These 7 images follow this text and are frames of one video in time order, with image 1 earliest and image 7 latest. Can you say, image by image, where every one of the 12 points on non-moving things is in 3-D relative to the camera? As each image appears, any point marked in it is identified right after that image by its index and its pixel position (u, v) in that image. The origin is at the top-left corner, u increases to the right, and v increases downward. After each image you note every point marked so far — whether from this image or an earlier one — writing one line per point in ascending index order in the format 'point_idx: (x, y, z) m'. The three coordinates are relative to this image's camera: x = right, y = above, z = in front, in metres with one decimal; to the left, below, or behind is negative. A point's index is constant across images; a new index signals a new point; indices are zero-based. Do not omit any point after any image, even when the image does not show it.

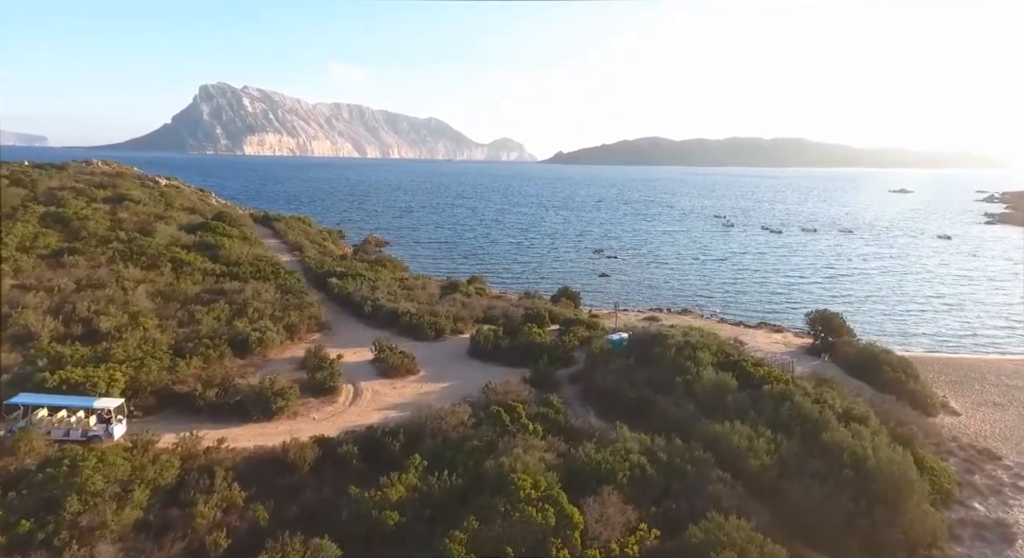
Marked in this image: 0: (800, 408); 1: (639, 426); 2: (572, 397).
0: (+7.4, -3.3, +15.6) m
1: (+3.3, -3.9, +15.7) m
2: (+1.8, -3.5, +17.8) m
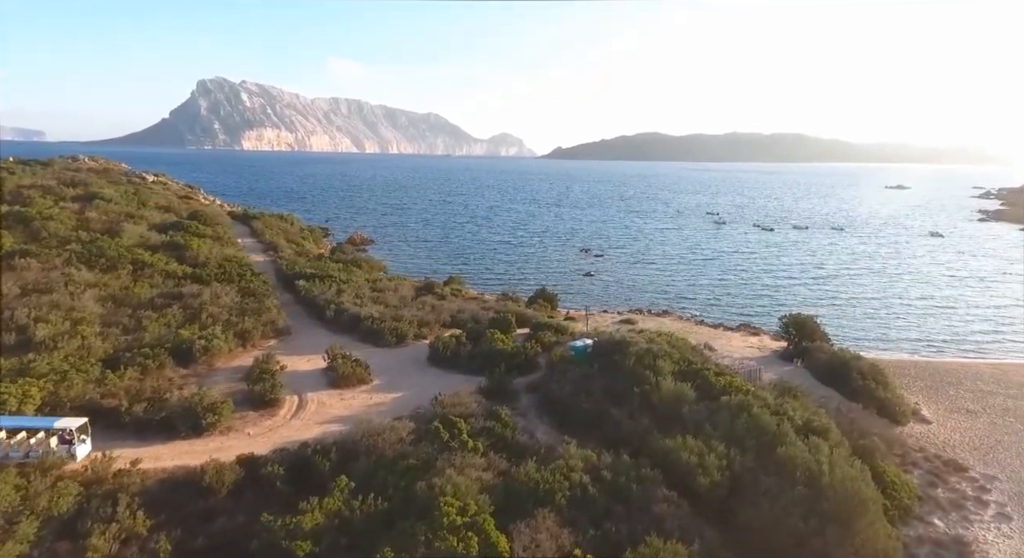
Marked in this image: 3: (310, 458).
0: (+6.1, -3.5, +15.1) m
1: (+2.0, -4.1, +15.2) m
2: (+0.5, -3.7, +17.3) m
3: (-4.0, -3.5, +11.9) m
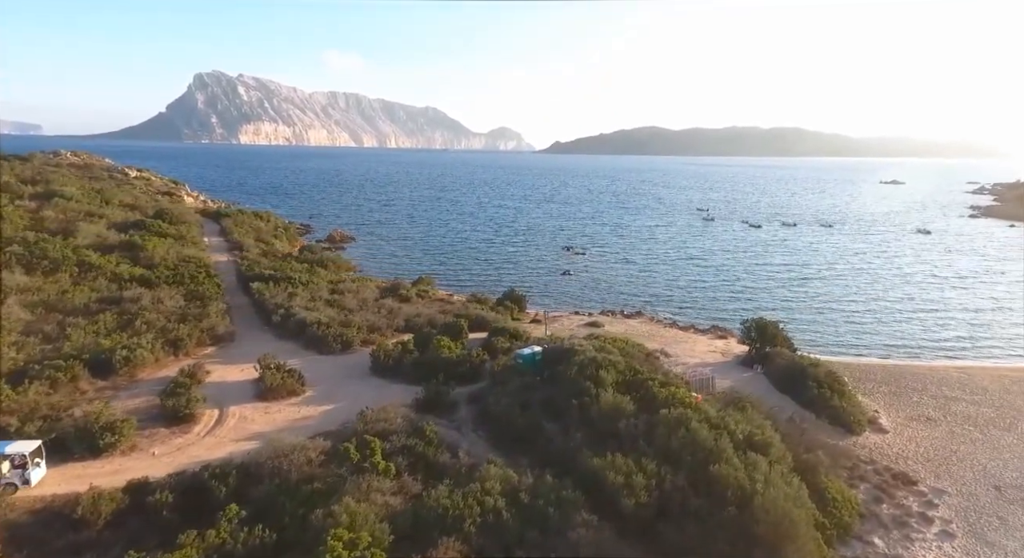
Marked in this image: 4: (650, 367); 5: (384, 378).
0: (+4.4, -3.8, +14.5) m
1: (+0.2, -4.3, +14.6) m
2: (-1.3, -3.9, +16.6) m
3: (-5.7, -3.8, +11.2) m
4: (+4.5, -2.9, +19.6) m
5: (-4.1, -3.2, +19.4) m
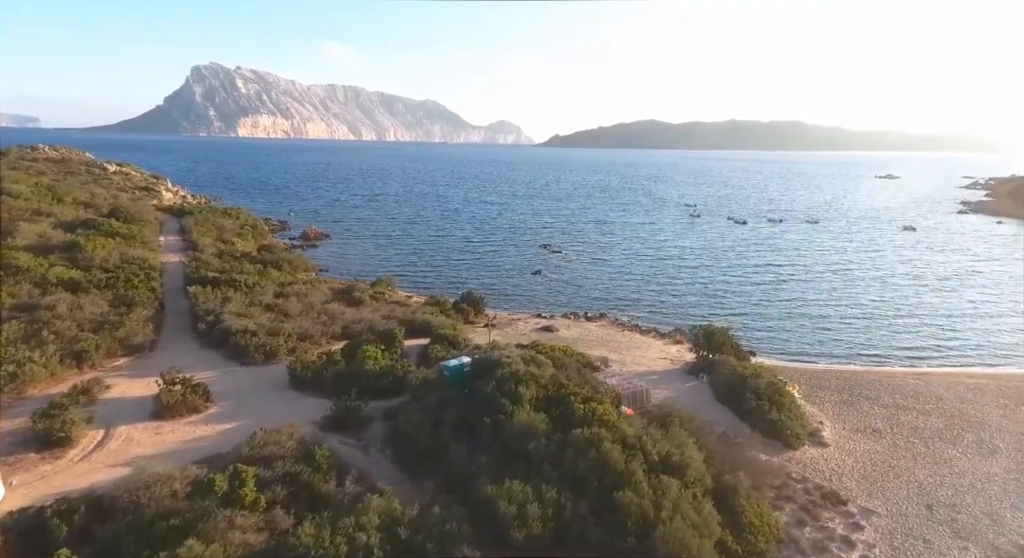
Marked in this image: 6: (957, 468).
0: (+2.1, -4.1, +13.8) m
1: (-2.1, -4.6, +13.8) m
2: (-3.6, -4.2, +15.8) m
3: (-7.9, -4.1, +10.3) m
4: (+2.1, -3.2, +18.8) m
5: (-6.5, -3.4, +18.5) m
6: (+14.0, -5.9, +19.0) m
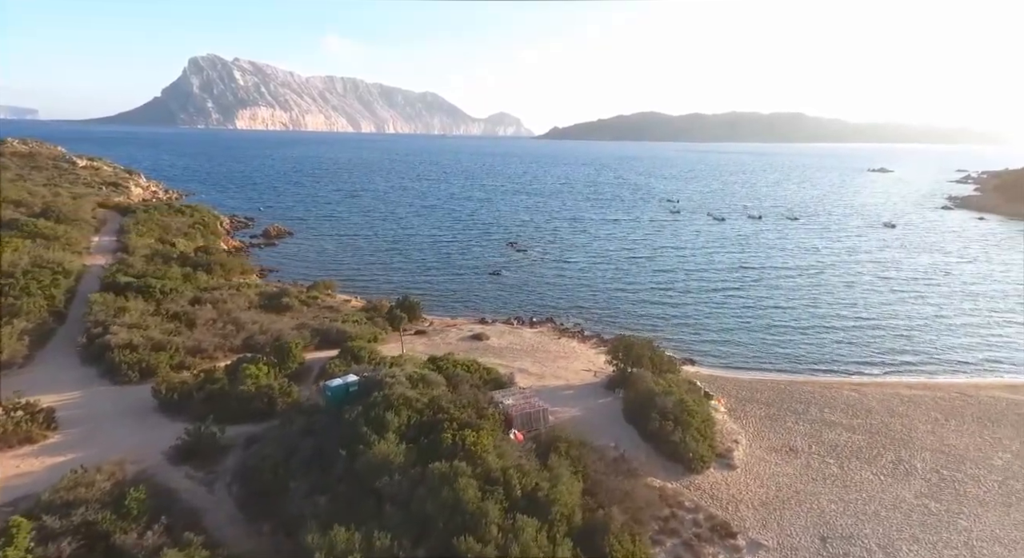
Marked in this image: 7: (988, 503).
0: (-1.2, -4.6, +12.7) m
1: (-5.3, -5.1, +12.6) m
2: (-6.9, -4.7, +14.6) m
3: (-11.1, -4.6, +9.0) m
4: (-1.3, -3.6, +17.7) m
5: (-9.8, -3.9, +17.2) m
6: (+10.6, -6.4, +18.1) m
7: (+13.9, -6.6, +17.8) m
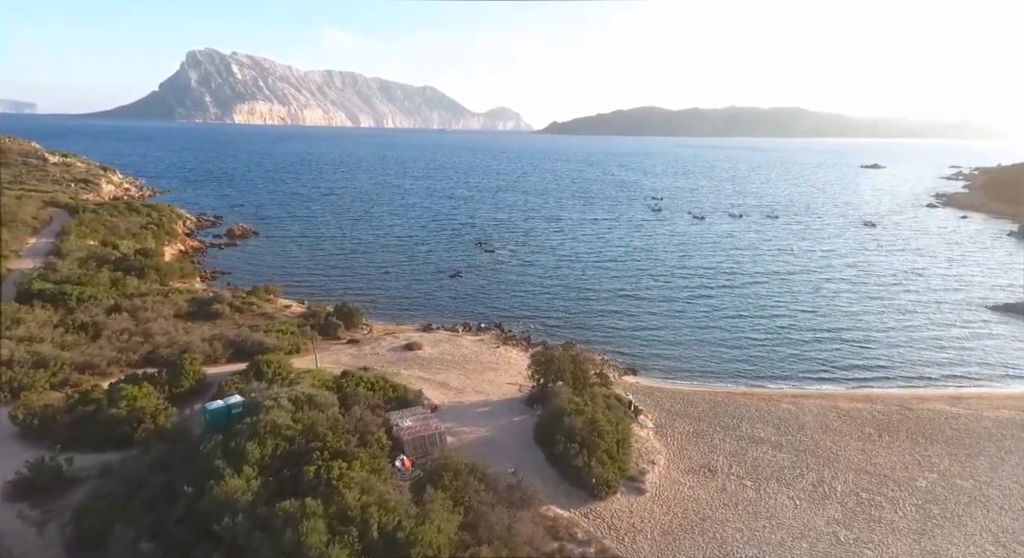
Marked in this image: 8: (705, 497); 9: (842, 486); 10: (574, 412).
0: (-4.1, -5.0, +11.6) m
1: (-8.3, -5.6, +11.5) m
2: (-9.9, -5.1, +13.4) m
3: (-14.0, -5.1, +7.8) m
4: (-4.3, -4.0, +16.6) m
5: (-12.9, -4.3, +16.0) m
6: (+7.5, -6.8, +17.3) m
7: (+10.9, -7.0, +17.0) m
8: (+5.9, -6.6, +18.5) m
9: (+10.6, -6.7, +19.4) m
10: (+2.0, -4.3, +19.5) m
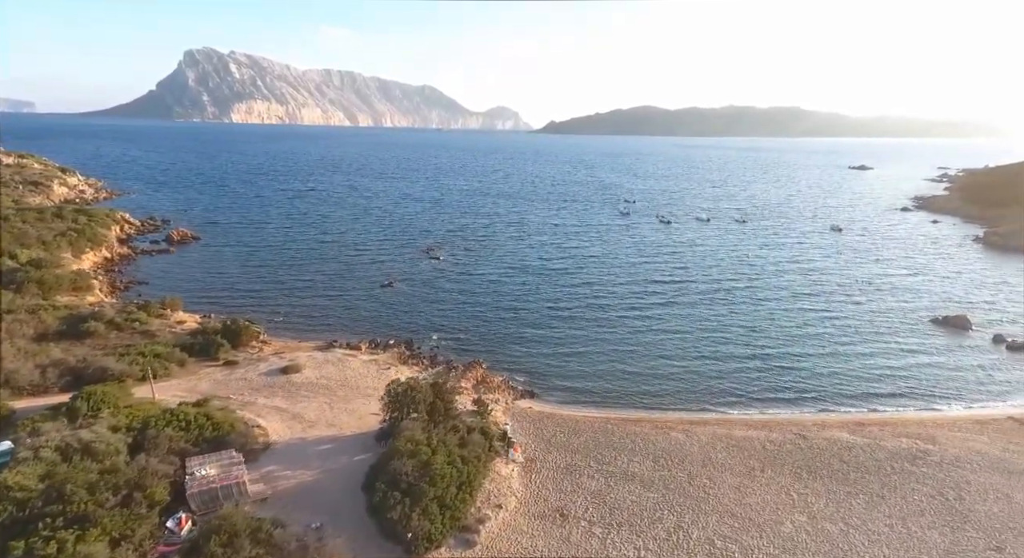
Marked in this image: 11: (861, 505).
0: (-9.0, -5.8, +9.6) m
1: (-13.1, -6.4, +9.4) m
2: (-14.8, -5.9, +11.3) m
3: (-18.7, -5.8, +5.6) m
4: (-9.3, -4.9, +14.6) m
5: (-17.8, -5.1, +13.8) m
6: (+2.6, -7.7, +15.7) m
7: (+5.9, -7.9, +15.4) m
8: (+0.9, -7.5, +16.9) m
9: (+5.6, -7.5, +17.8) m
10: (-3.0, -5.1, +17.8) m
11: (+11.4, -7.4, +19.8) m
